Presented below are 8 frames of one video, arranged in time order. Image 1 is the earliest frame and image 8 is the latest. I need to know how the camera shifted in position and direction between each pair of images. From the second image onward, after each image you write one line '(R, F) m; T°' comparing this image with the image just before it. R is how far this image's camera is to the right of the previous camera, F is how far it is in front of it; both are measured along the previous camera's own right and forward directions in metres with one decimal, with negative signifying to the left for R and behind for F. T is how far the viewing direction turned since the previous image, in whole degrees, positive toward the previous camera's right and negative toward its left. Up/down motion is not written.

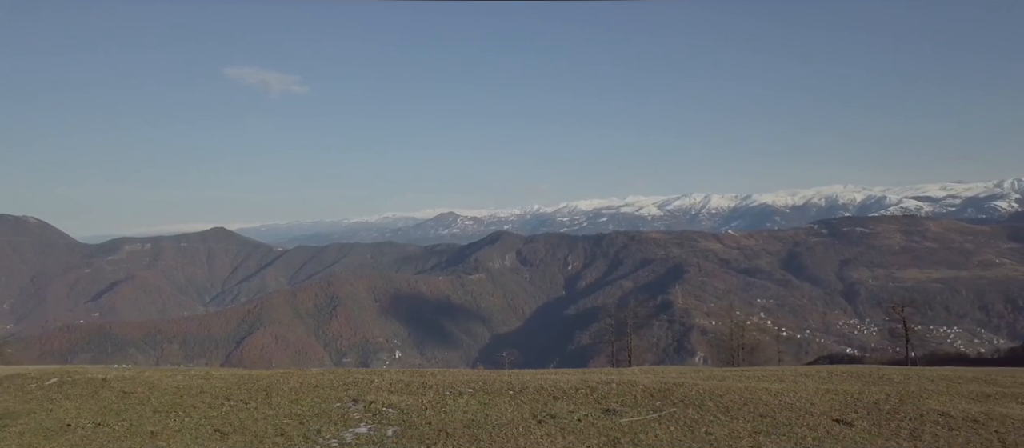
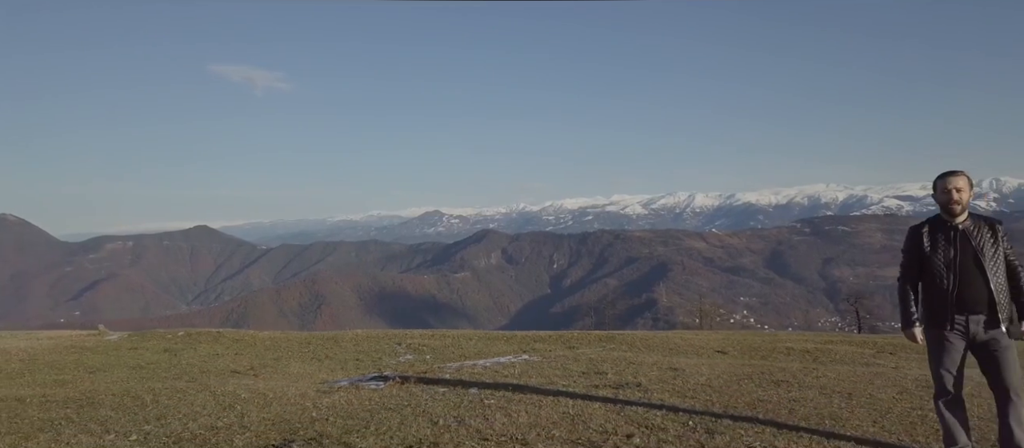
(-0.1, -3.7) m; +1°
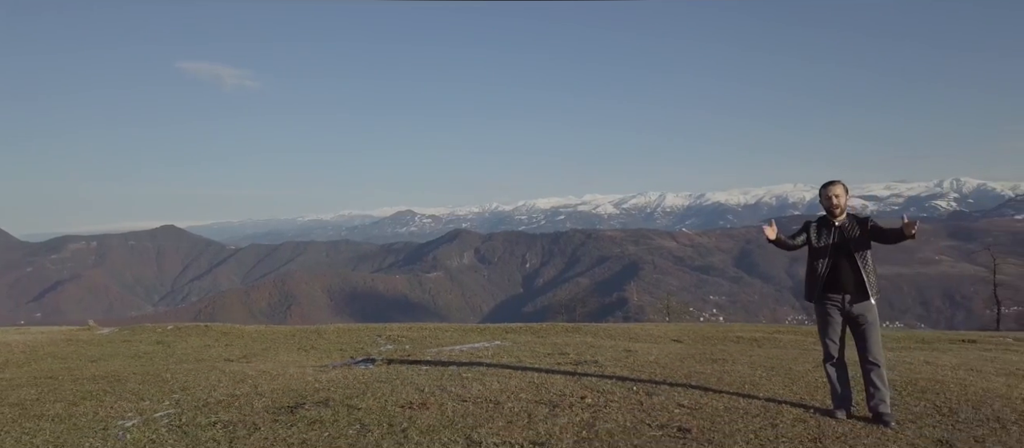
(0.0, -2.3) m; +2°
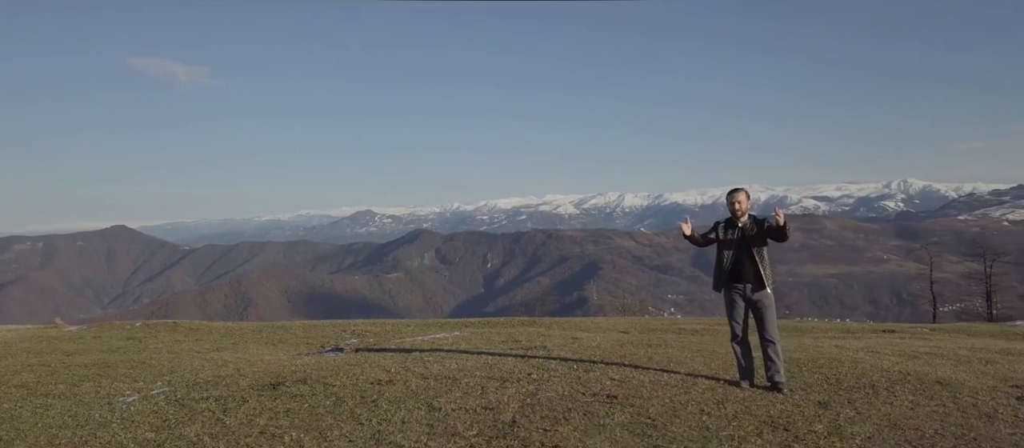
(+0.1, -2.0) m; +3°
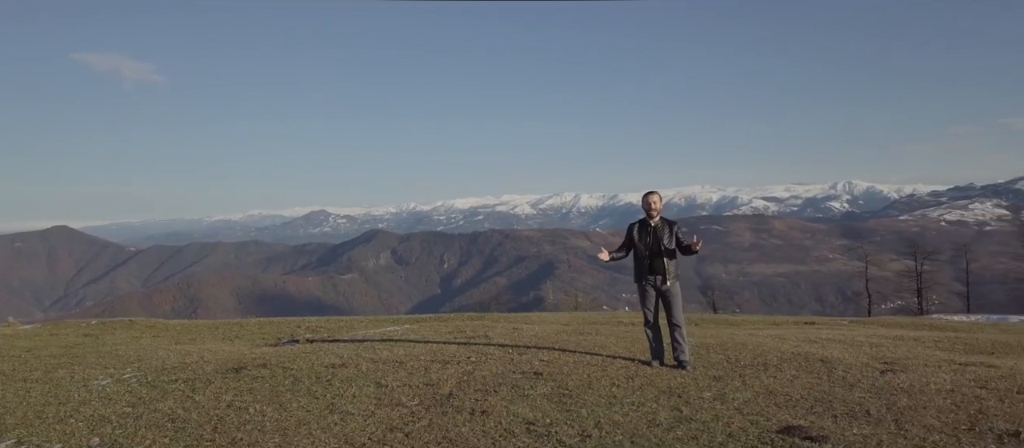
(+0.3, -1.8) m; +3°
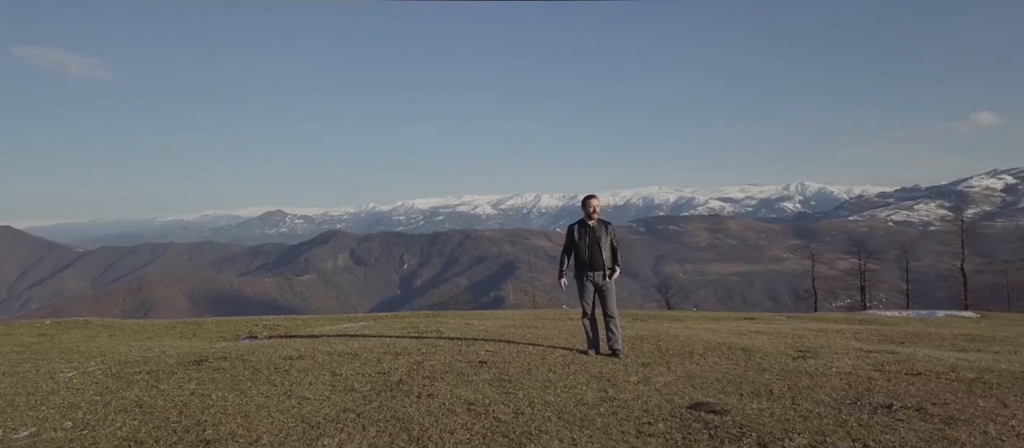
(+0.3, -1.2) m; +3°
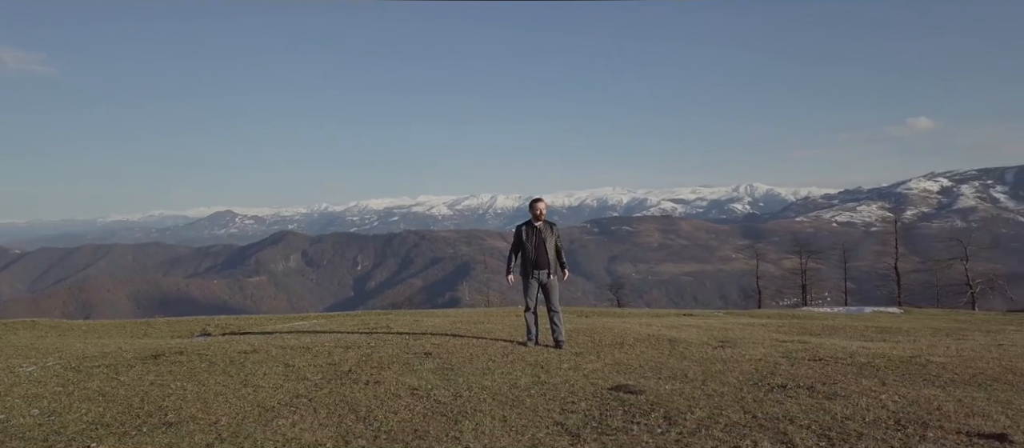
(+0.3, -1.3) m; +3°
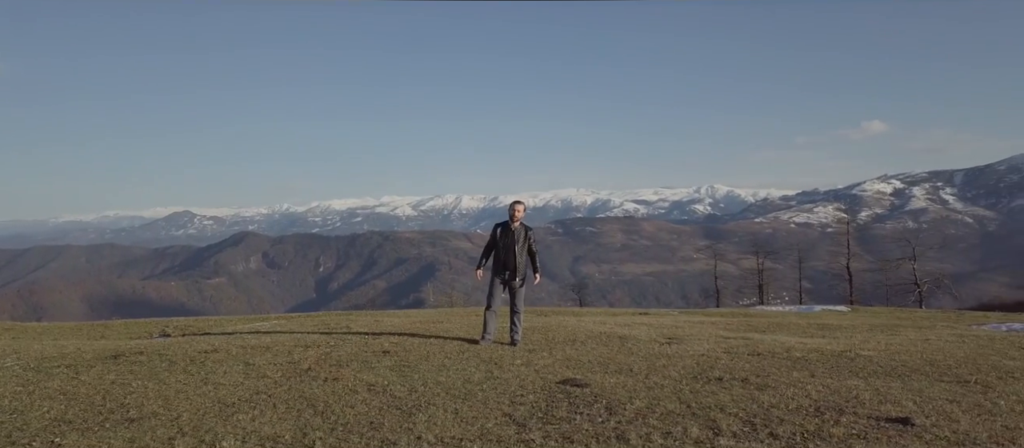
(+0.2, -0.7) m; +3°
